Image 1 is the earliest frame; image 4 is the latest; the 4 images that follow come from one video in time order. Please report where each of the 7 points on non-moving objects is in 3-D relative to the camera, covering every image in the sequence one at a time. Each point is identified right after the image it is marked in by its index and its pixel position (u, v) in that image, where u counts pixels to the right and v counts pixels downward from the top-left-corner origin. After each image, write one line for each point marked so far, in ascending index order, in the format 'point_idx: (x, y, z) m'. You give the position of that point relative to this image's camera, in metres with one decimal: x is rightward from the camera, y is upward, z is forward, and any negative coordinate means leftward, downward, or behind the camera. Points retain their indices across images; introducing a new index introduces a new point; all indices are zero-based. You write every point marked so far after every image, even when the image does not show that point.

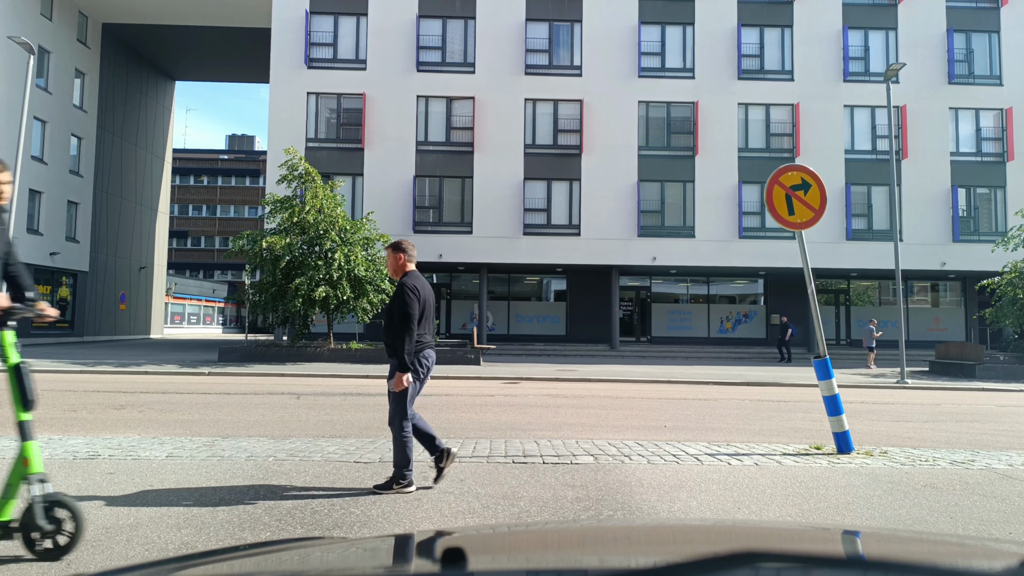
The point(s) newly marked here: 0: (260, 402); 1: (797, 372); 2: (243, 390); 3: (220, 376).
0: (-4.4, -1.9, +12.0) m
1: (+8.1, -2.5, +19.4) m
2: (-5.4, -2.1, +14.0) m
3: (-7.6, -2.3, +18.0) m
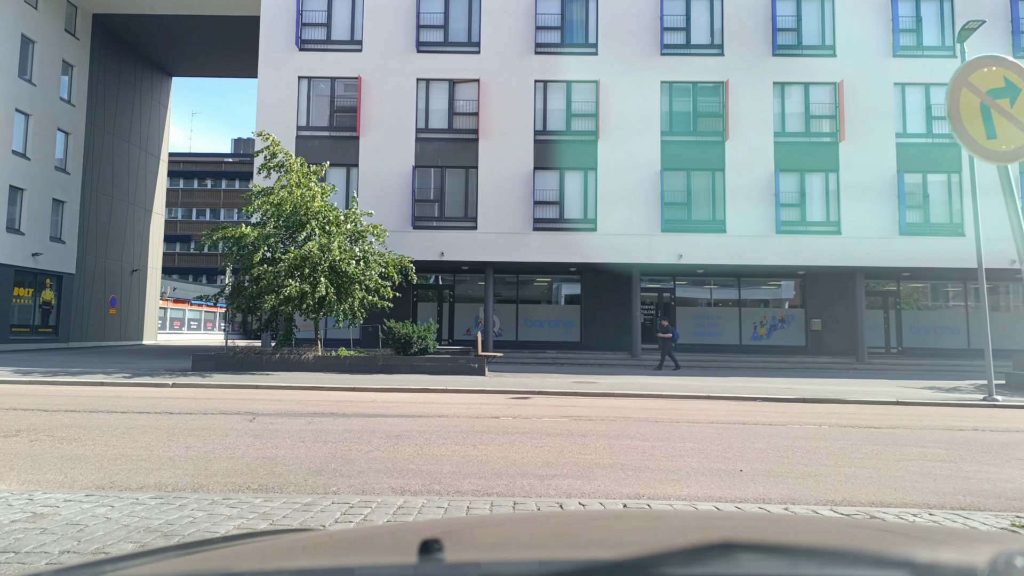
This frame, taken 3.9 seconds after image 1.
0: (-4.3, -1.8, +9.4) m
1: (+8.3, -2.5, +16.6) m
2: (-5.3, -2.0, +11.4) m
3: (-7.3, -2.3, +15.5) m
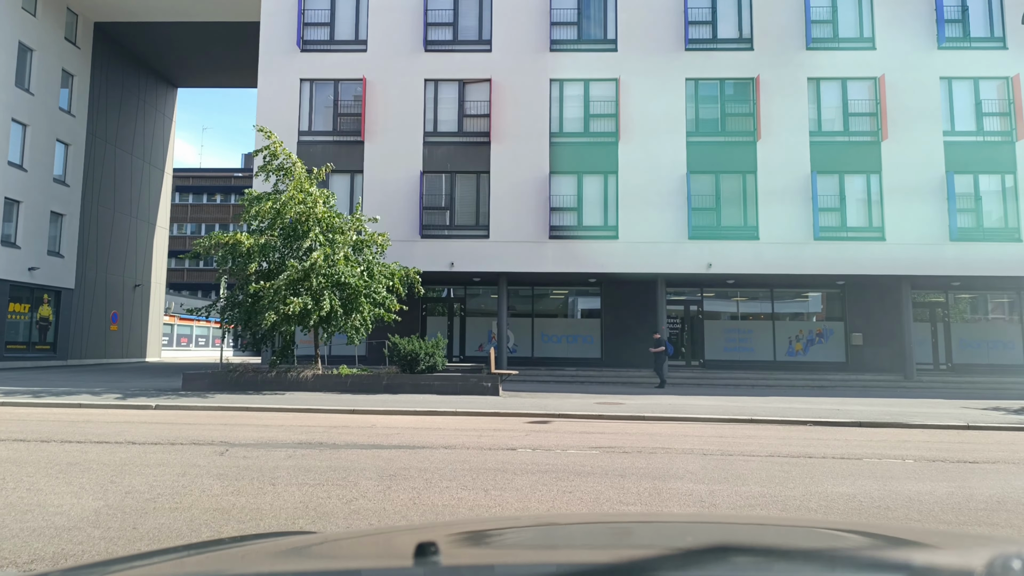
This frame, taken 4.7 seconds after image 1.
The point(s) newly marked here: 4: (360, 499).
0: (-4.0, -1.9, +7.8) m
1: (+8.7, -2.7, +14.8) m
2: (-5.0, -2.1, +9.8) m
3: (-7.0, -2.5, +13.9) m
4: (-1.3, -1.8, +5.8) m
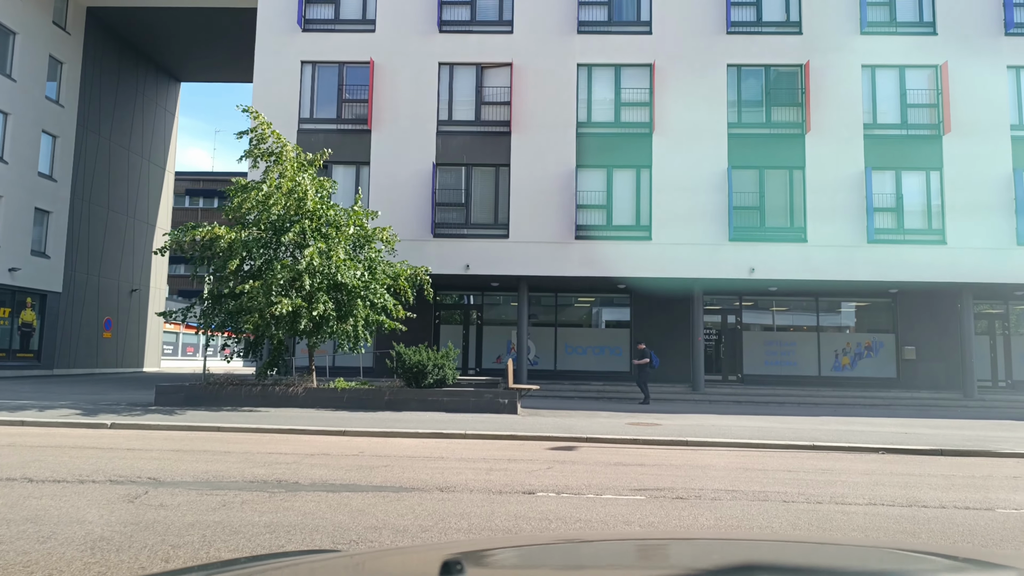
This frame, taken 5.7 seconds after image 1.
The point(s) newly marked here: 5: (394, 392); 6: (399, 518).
0: (-3.8, -1.7, +5.6) m
1: (+9.0, -2.8, +12.4) m
2: (-4.7, -2.0, +7.6) m
3: (-6.7, -2.4, +11.7) m
4: (-1.1, -1.6, +3.5) m
5: (-2.8, -2.4, +16.0) m
6: (-0.9, -1.8, +5.3) m
